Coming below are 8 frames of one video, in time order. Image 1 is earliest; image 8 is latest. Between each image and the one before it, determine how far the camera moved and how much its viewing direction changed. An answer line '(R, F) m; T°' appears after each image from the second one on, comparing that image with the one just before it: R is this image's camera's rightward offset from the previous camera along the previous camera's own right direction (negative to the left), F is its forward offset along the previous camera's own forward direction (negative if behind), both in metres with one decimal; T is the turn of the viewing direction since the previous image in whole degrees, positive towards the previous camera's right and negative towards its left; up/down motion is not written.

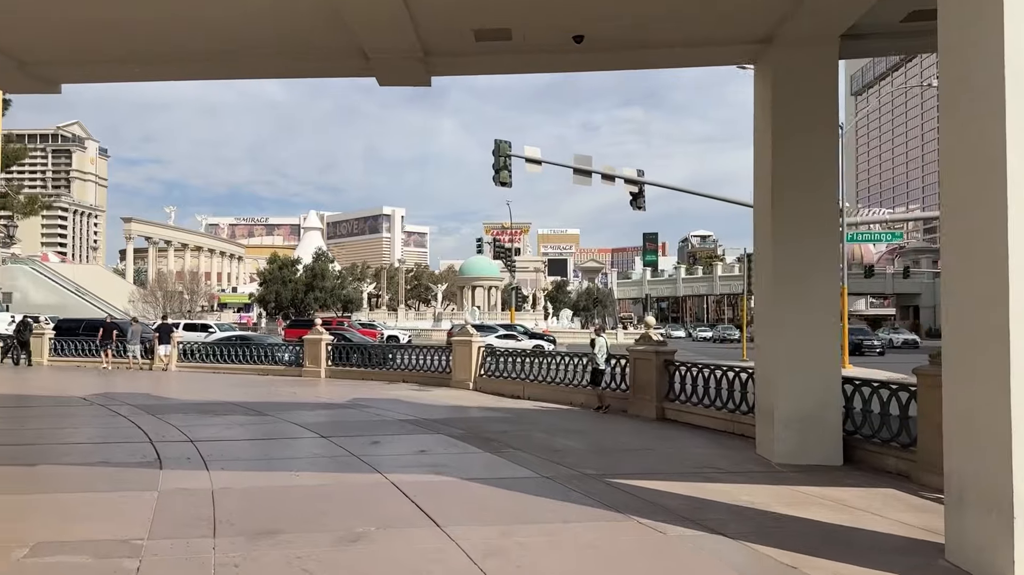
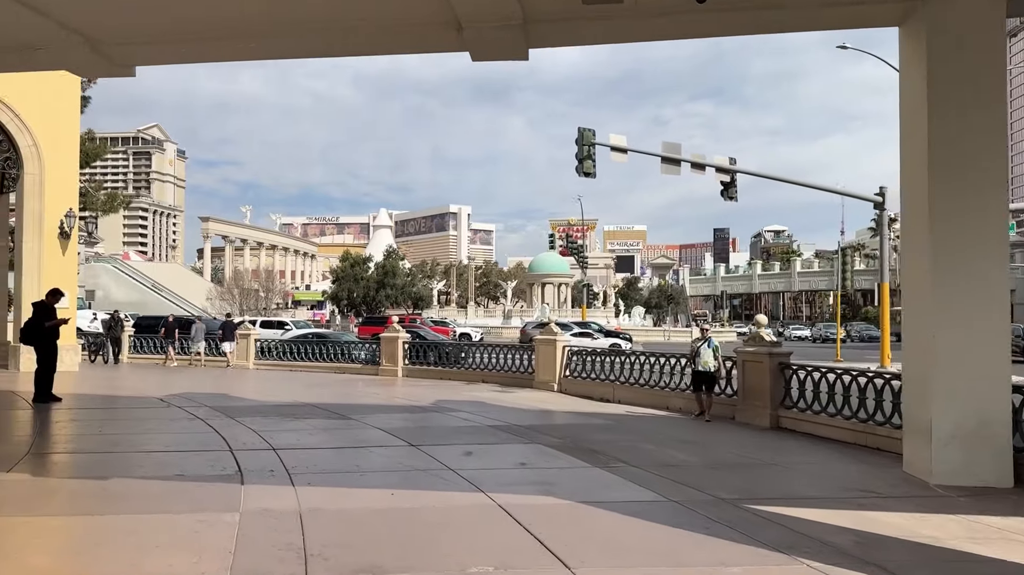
(-0.4, +0.9) m; -5°
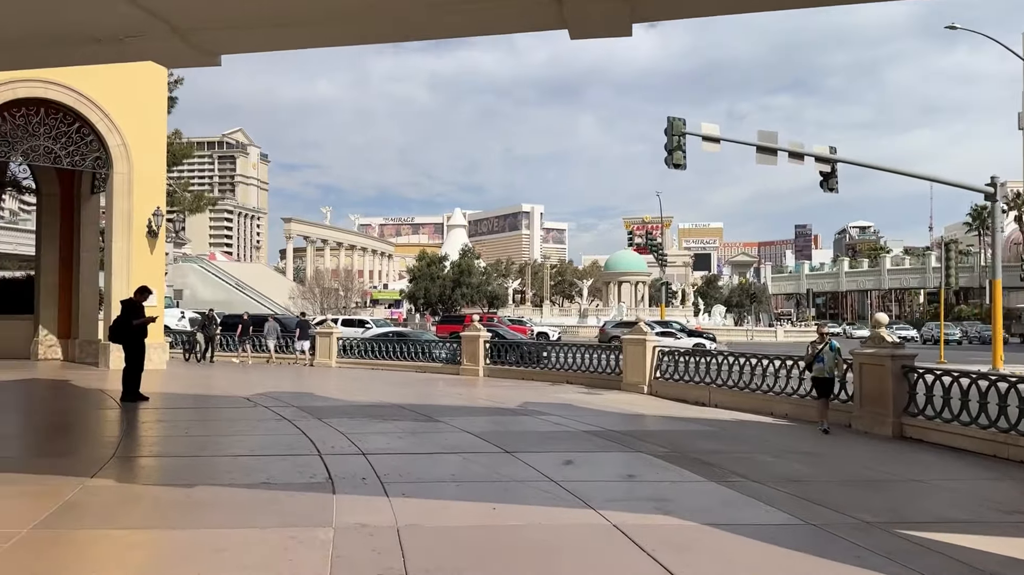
(-0.3, +0.6) m; -5°
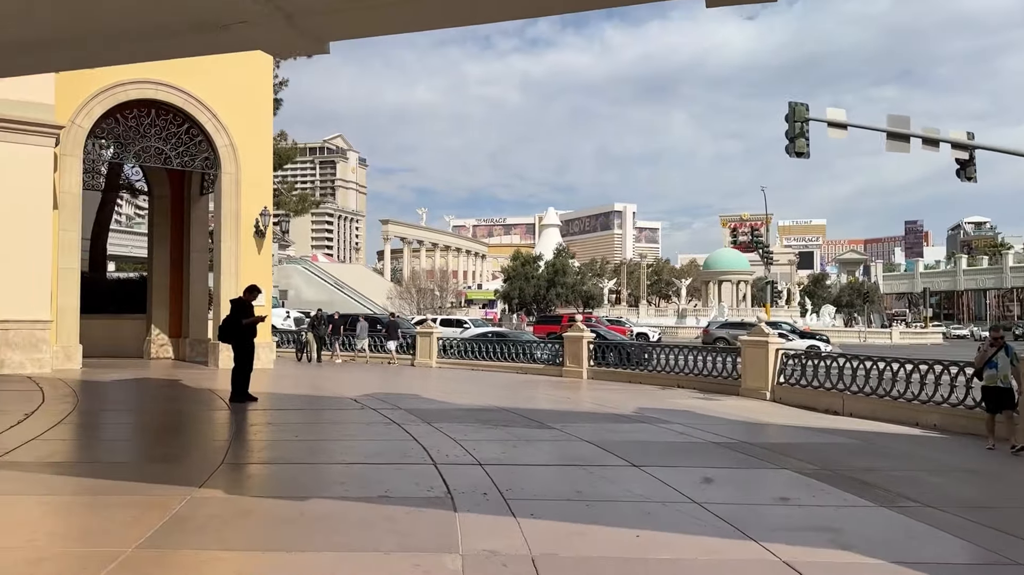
(-0.3, +0.7) m; -6°
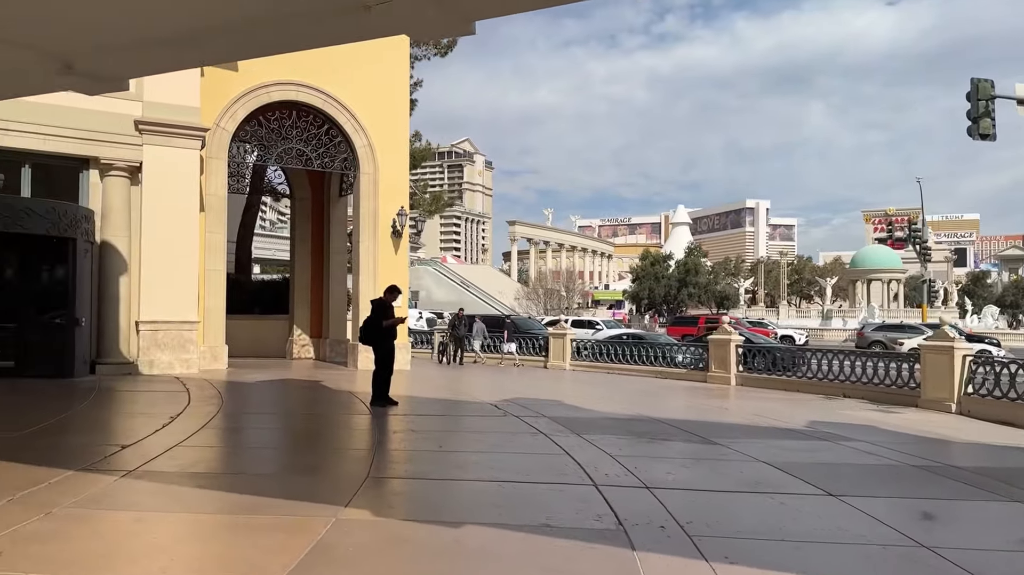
(-0.3, +0.8) m; -9°
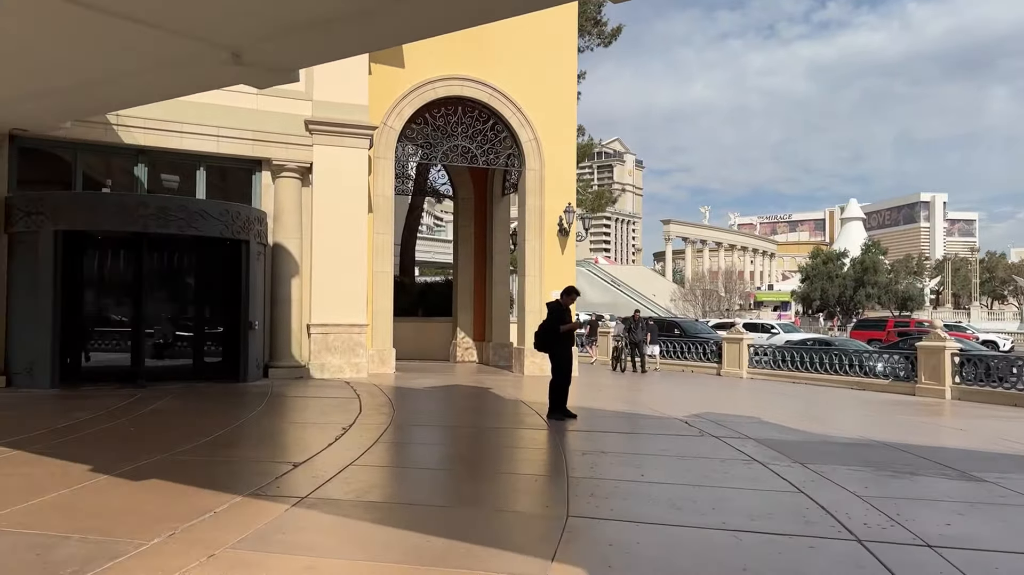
(-0.5, +1.1) m; -10°
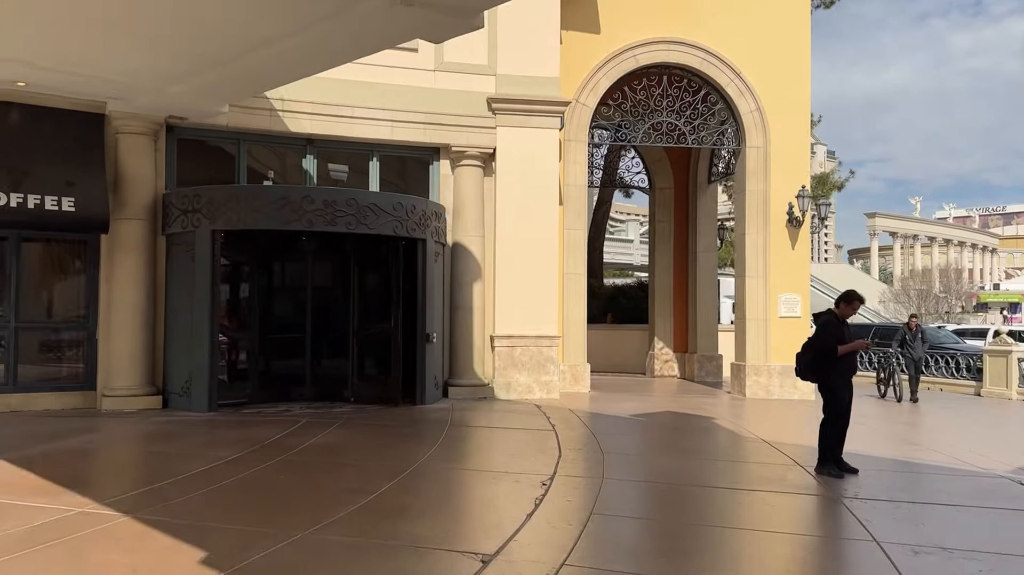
(-0.6, +2.3) m; -12°
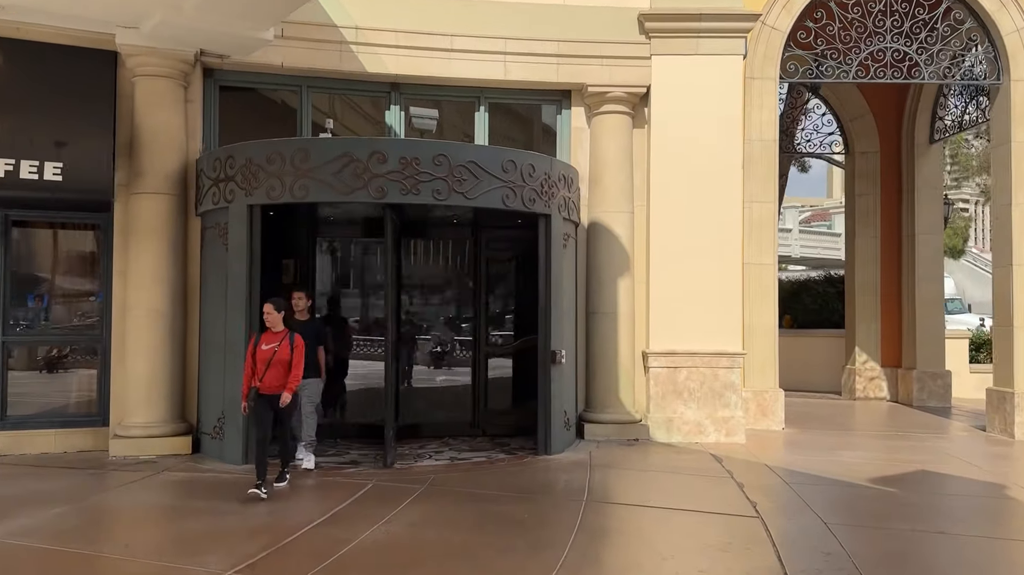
(-0.2, +3.2) m; -9°
